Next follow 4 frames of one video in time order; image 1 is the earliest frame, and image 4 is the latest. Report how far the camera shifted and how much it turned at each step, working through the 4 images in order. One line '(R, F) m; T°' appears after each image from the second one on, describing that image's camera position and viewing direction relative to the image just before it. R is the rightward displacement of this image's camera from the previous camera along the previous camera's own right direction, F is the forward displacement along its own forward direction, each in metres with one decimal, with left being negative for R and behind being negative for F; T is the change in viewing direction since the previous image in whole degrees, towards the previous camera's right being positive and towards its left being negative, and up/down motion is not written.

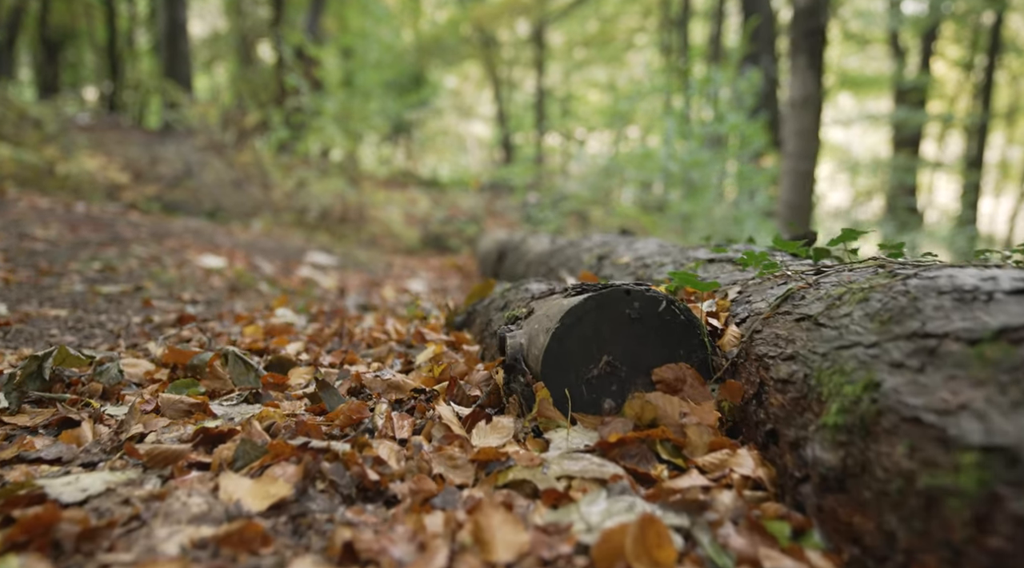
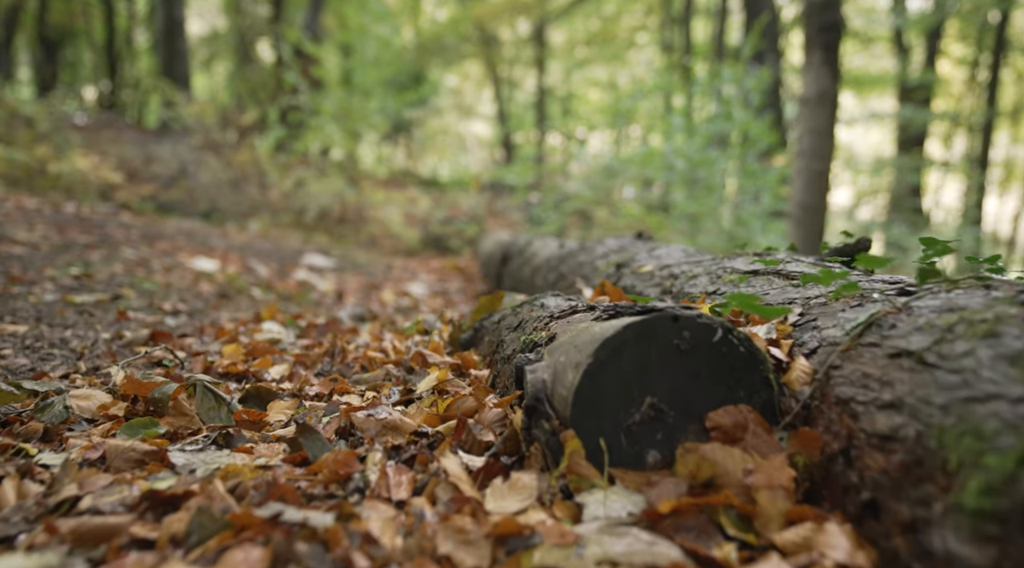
(0.0, +0.2) m; 0°
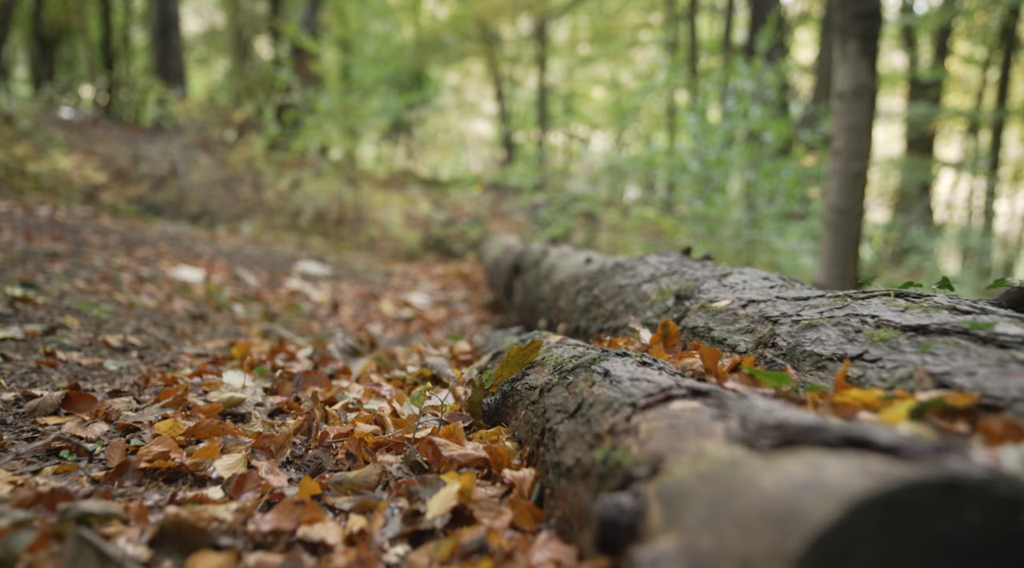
(-0.1, +0.6) m; 0°
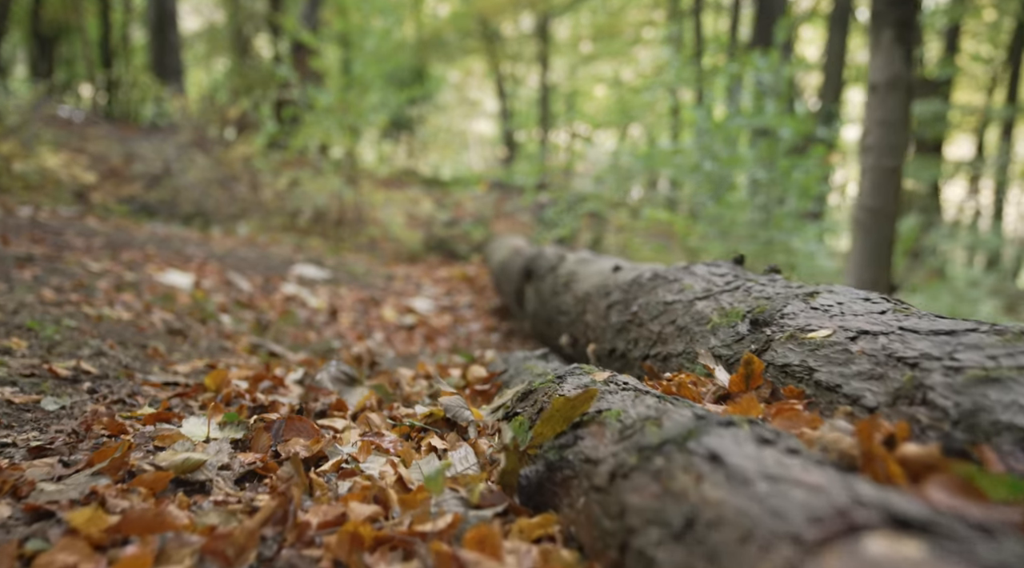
(-0.1, +0.4) m; 0°
